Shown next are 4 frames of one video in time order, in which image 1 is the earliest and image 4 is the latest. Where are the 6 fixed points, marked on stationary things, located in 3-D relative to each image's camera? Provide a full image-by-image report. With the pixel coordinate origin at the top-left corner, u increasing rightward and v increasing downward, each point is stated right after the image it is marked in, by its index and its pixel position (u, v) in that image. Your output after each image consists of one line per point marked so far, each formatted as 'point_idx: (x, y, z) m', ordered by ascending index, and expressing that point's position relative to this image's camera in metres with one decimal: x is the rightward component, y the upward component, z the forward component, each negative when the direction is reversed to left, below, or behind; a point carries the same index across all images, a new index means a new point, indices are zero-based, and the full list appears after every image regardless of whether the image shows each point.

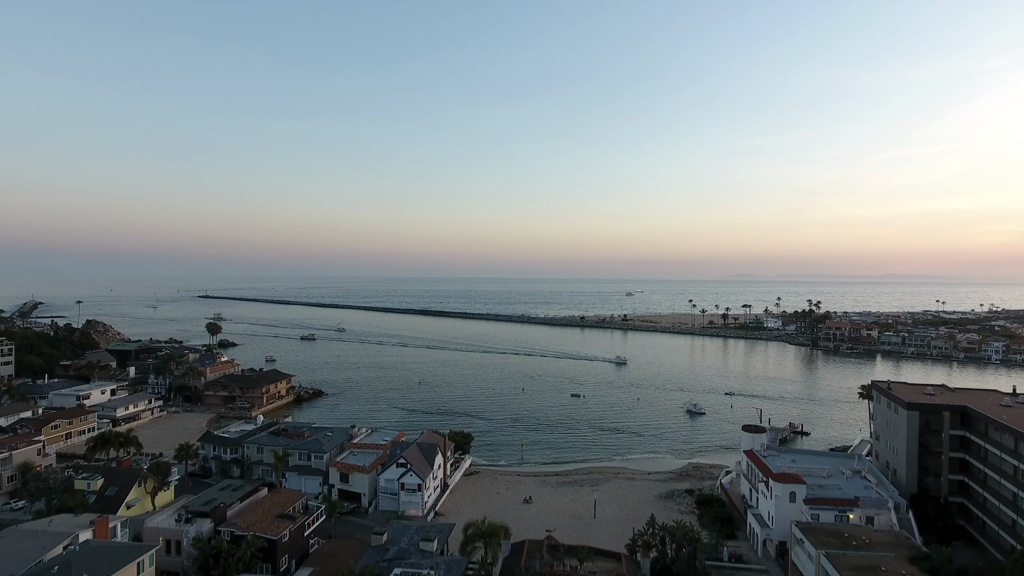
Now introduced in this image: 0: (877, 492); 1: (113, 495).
0: (+12.0, -6.7, +18.4) m
1: (-13.8, -7.2, +19.3) m
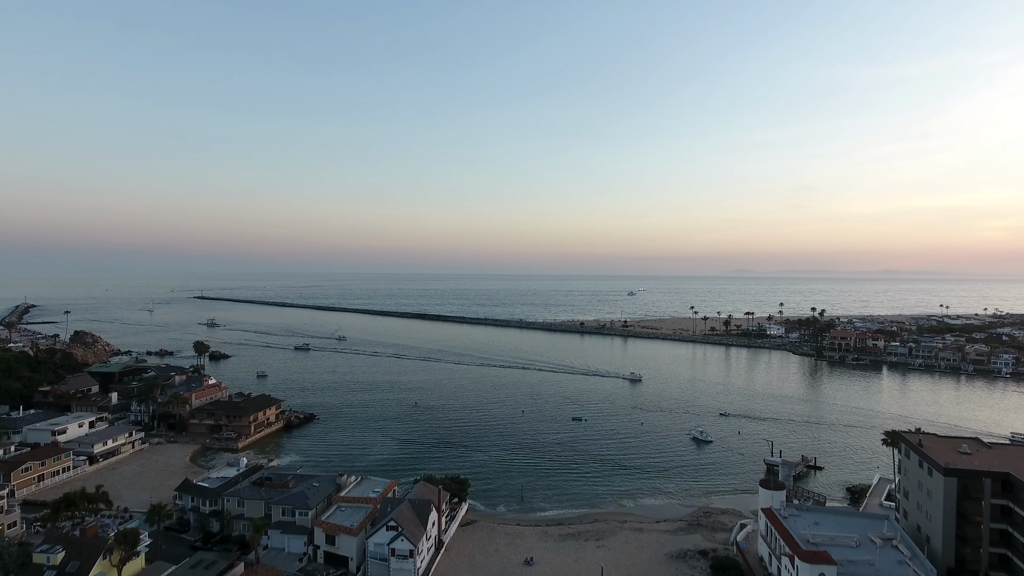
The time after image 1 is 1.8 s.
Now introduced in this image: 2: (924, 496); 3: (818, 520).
0: (+12.0, -8.4, +16.8) m
1: (-13.8, -8.9, +17.6) m
2: (+14.1, -7.1, +19.2) m
3: (+10.9, -8.3, +19.9) m
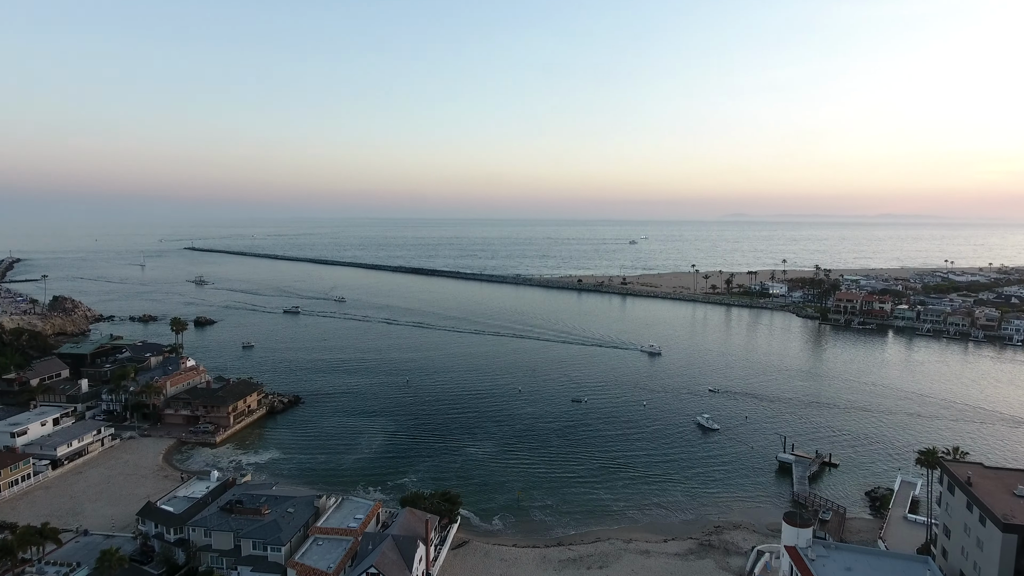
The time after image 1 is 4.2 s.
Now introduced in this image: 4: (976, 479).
0: (+11.9, -9.3, +14.7) m
1: (-13.9, -9.8, +15.4) m
2: (+14.0, -7.7, +17.0) m
3: (+10.7, -8.8, +17.8) m
4: (+15.0, -6.1, +18.0) m
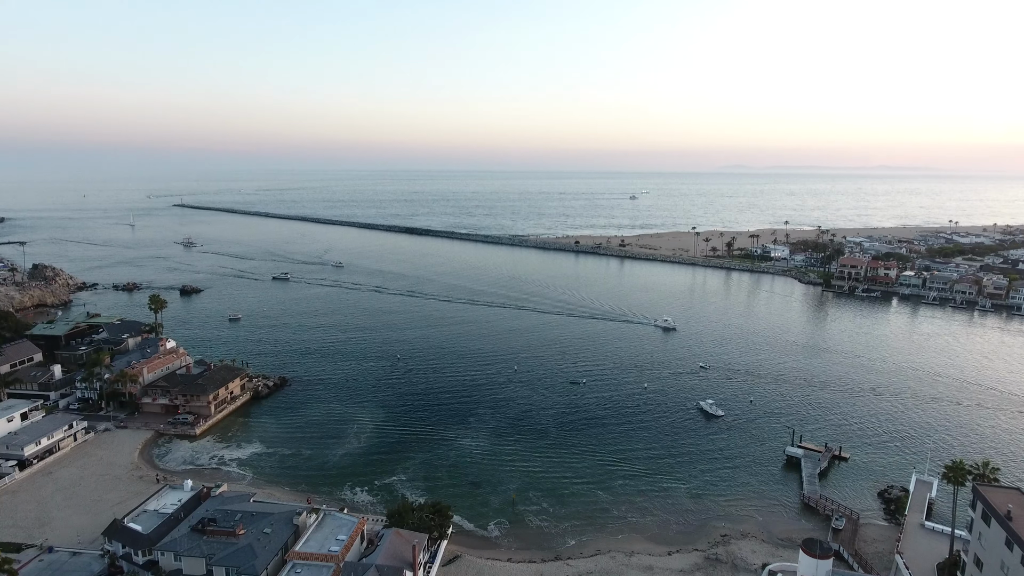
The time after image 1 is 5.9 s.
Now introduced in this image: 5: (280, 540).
0: (+11.7, -9.9, +13.3) m
1: (-14.1, -10.4, +13.9) m
2: (+13.8, -8.2, +15.5) m
3: (+10.6, -9.2, +16.3) m
4: (+14.8, -6.5, +16.4) m
5: (-8.2, -8.9, +19.8) m
